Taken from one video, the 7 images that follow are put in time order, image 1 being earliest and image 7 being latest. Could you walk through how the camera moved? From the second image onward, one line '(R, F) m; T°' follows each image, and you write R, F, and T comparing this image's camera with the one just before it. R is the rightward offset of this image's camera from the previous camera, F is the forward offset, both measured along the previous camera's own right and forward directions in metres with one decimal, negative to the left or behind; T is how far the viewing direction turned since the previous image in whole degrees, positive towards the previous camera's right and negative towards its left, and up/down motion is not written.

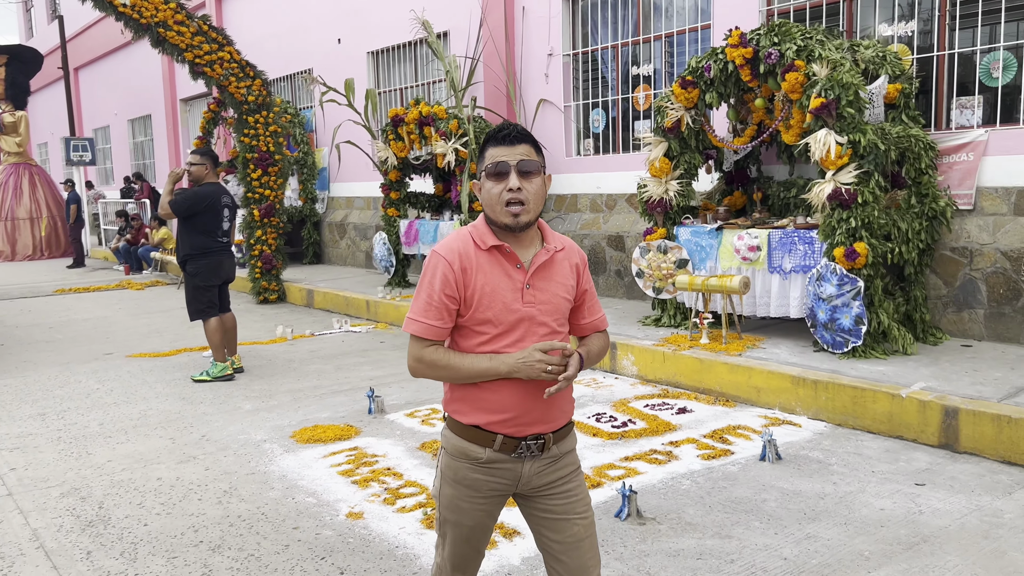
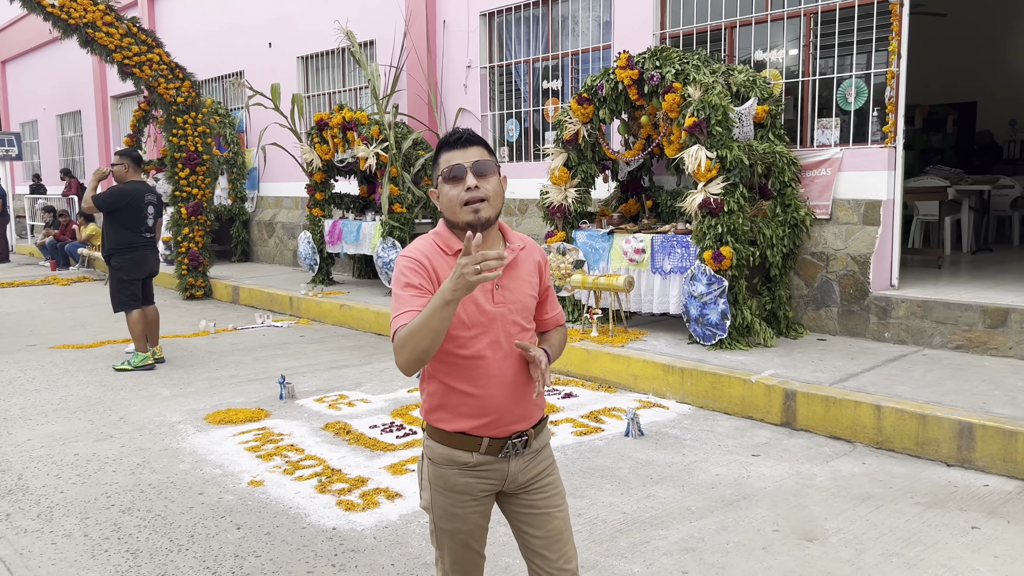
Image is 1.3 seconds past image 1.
(+0.3, -0.6) m; +4°
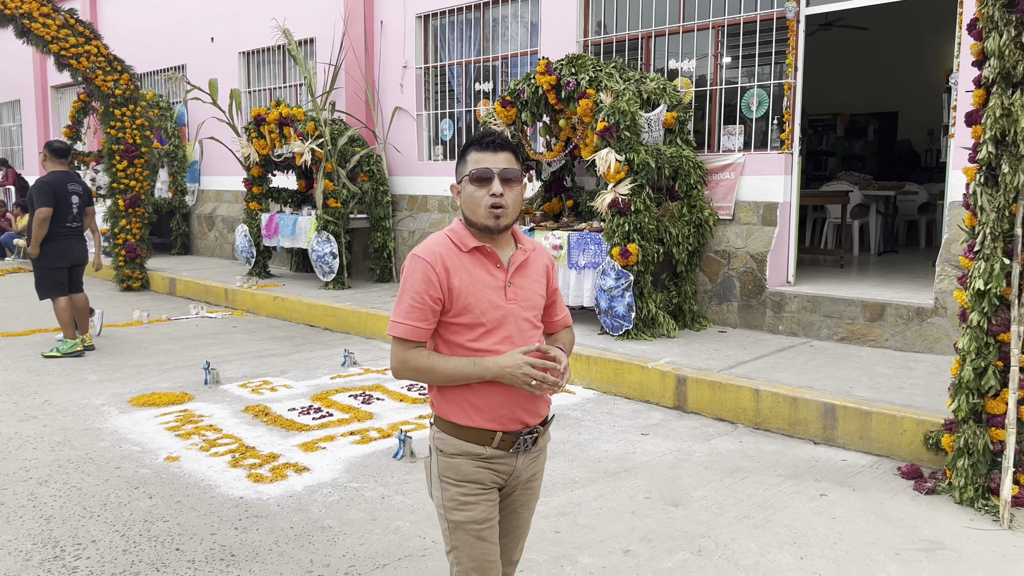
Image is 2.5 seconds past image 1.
(+0.3, -0.4) m; +3°
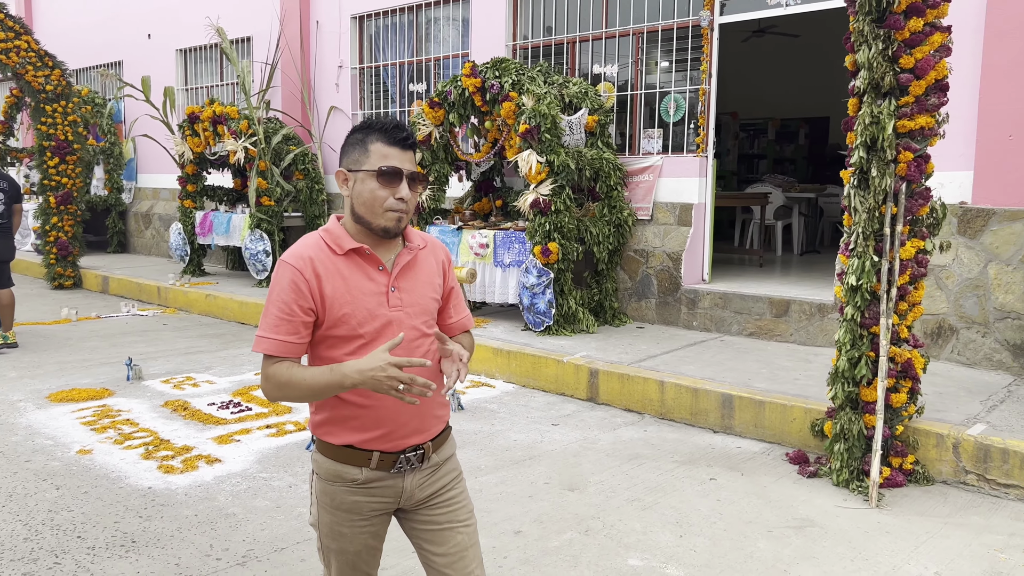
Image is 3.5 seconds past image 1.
(+0.3, -0.2) m; +3°
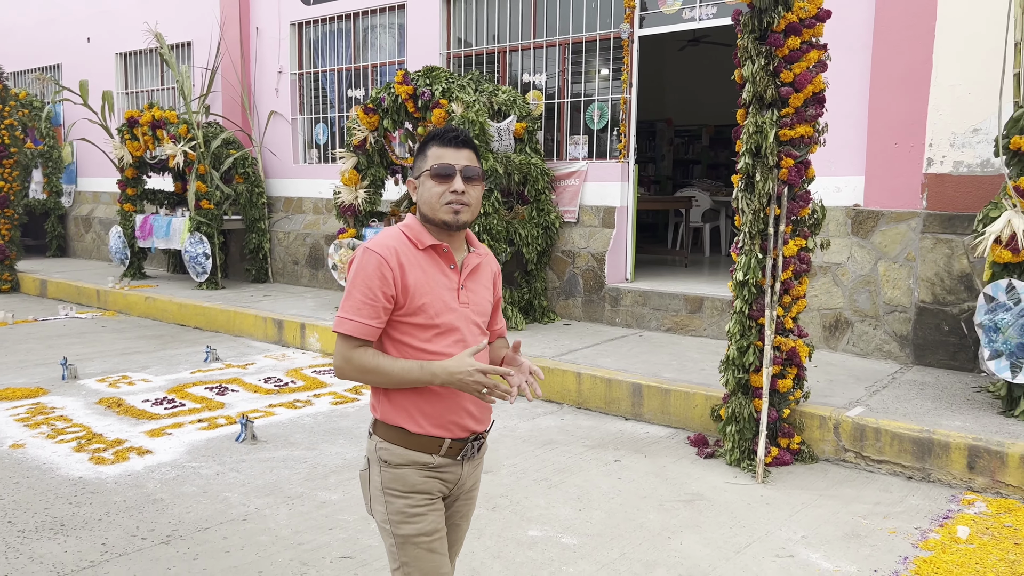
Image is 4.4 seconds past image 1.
(+0.2, -0.3) m; +3°
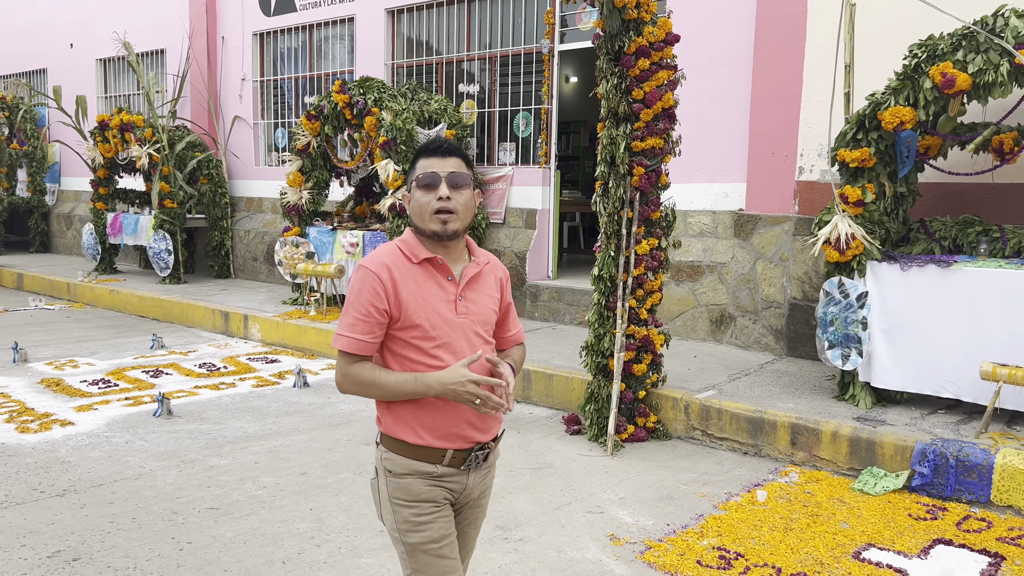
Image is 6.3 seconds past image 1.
(+0.8, -0.6) m; 0°
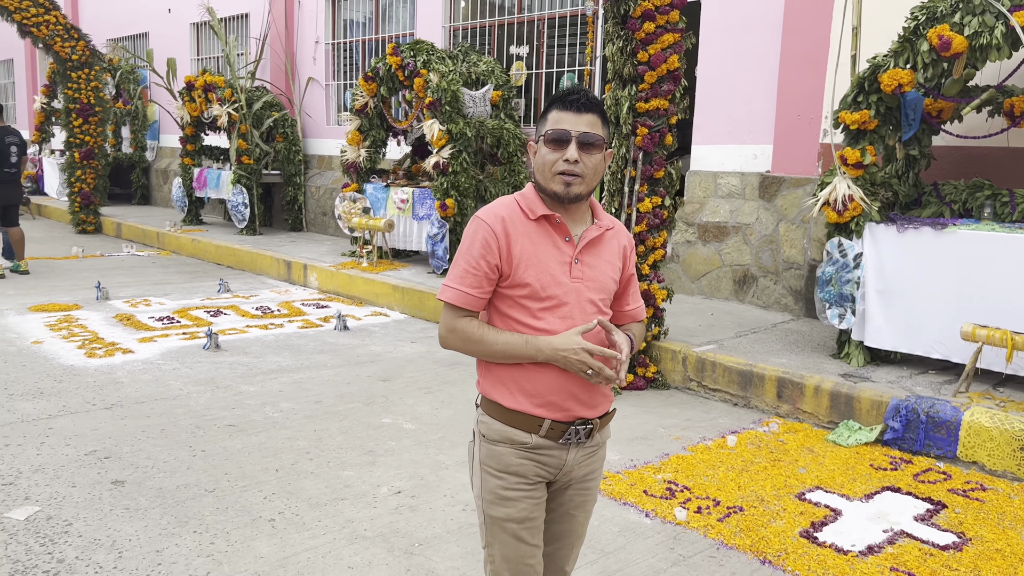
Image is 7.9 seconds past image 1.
(+0.6, -0.3) m; -7°
